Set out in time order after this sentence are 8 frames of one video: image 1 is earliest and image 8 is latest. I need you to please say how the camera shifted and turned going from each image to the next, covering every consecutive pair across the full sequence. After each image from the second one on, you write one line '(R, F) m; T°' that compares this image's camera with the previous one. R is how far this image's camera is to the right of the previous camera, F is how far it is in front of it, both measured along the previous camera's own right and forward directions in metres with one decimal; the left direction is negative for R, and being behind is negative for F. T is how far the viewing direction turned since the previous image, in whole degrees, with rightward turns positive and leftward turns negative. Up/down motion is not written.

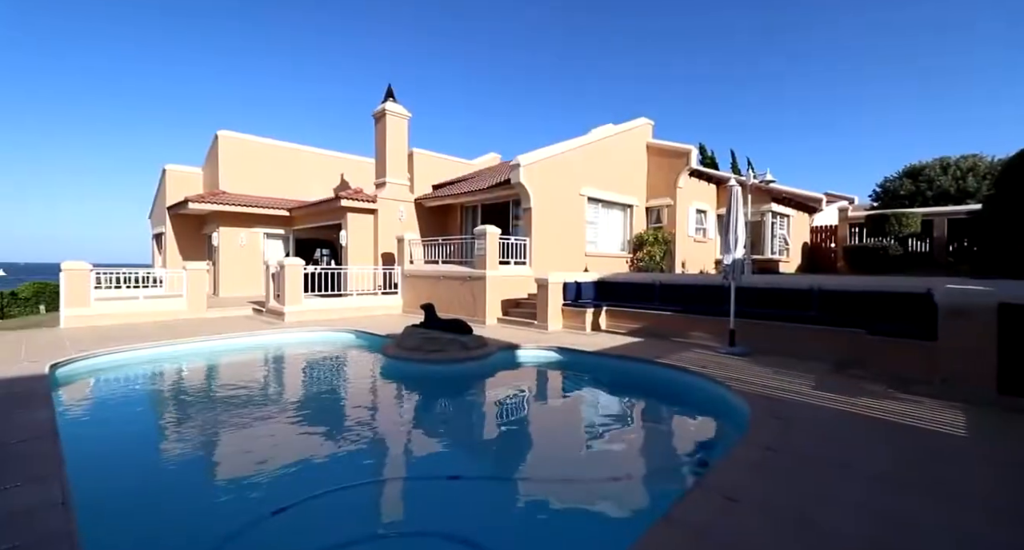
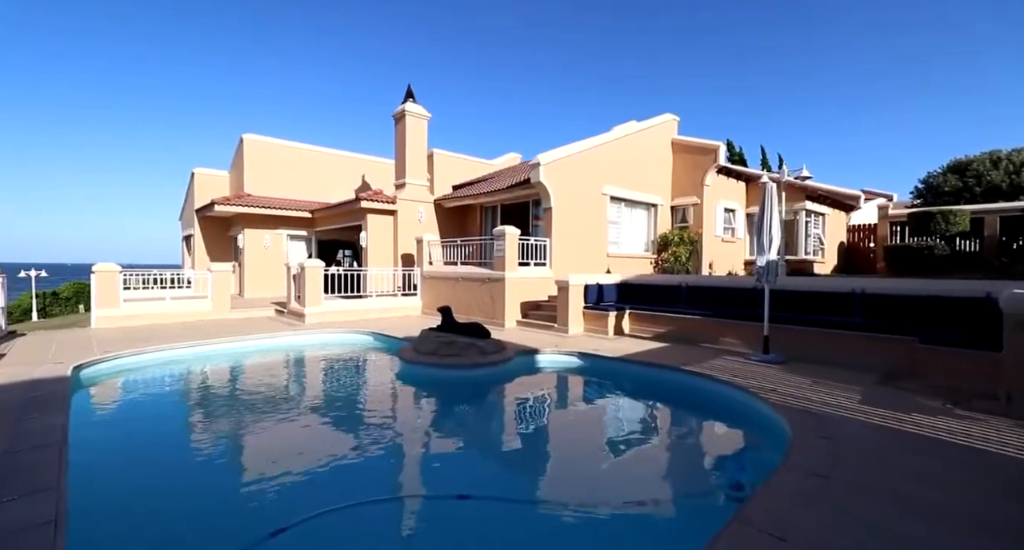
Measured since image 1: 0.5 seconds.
(+0.2, +0.3) m; -3°
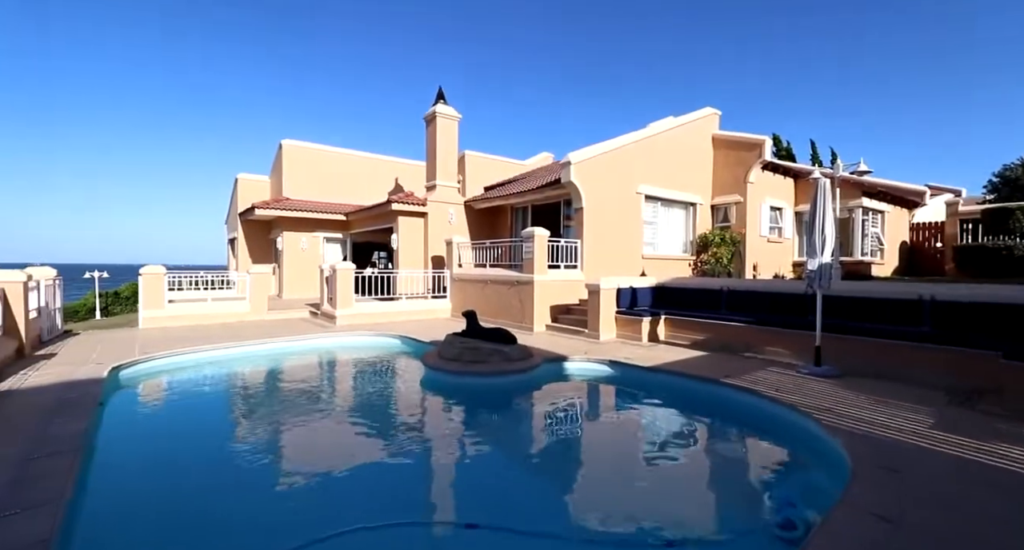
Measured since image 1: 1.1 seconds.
(+0.3, +0.3) m; -5°
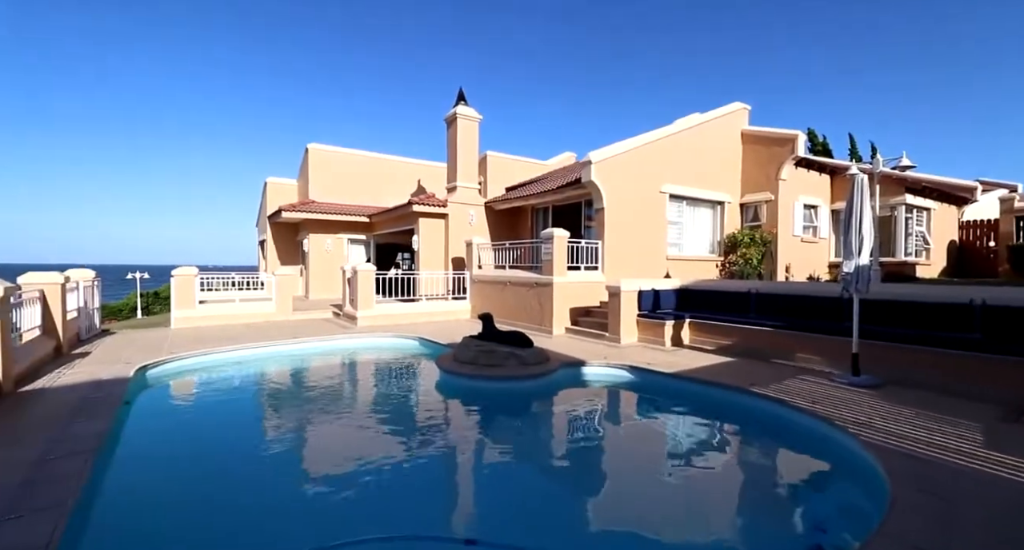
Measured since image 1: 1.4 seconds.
(+0.3, +0.2) m; -4°
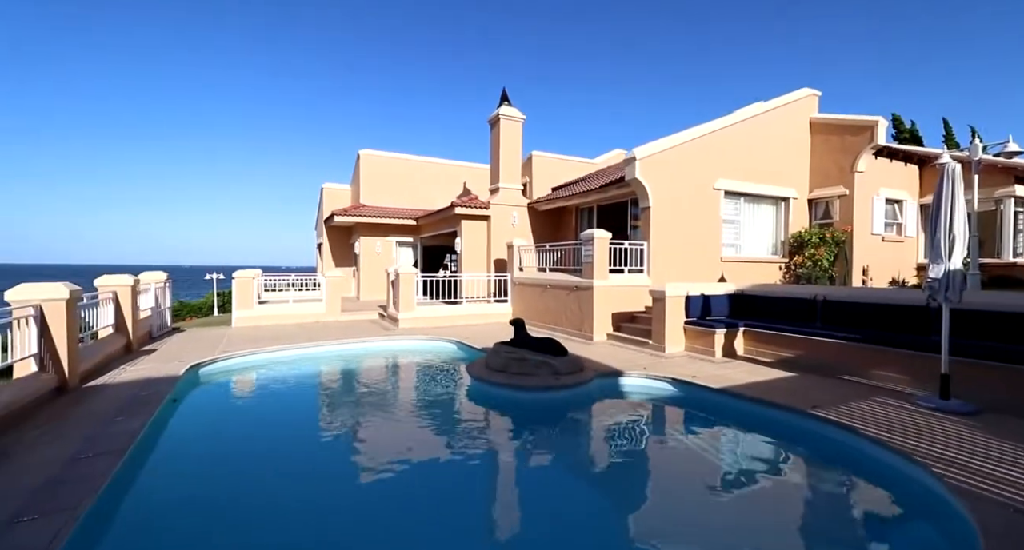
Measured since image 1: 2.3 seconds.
(+0.6, +0.4) m; -8°
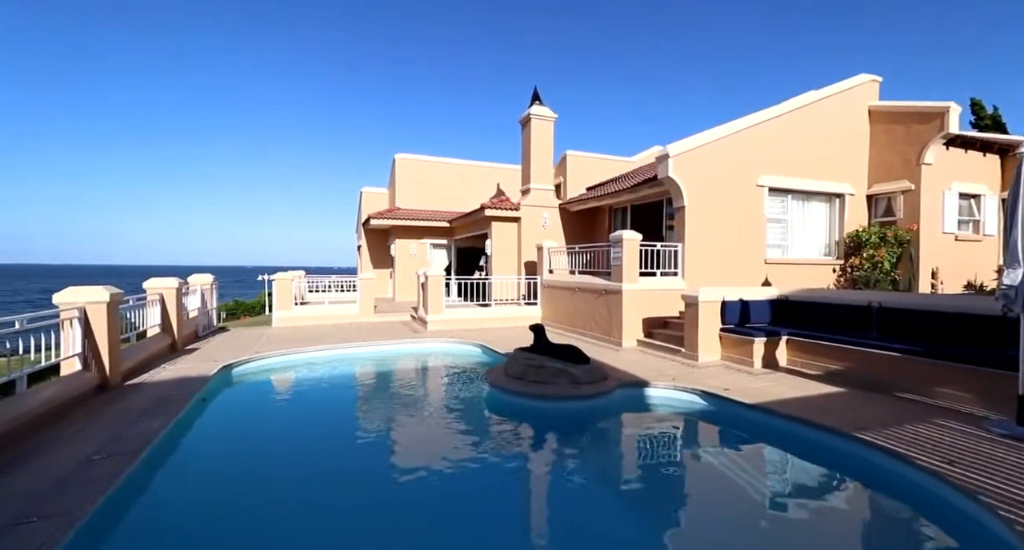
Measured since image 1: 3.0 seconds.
(+0.6, +0.3) m; -6°
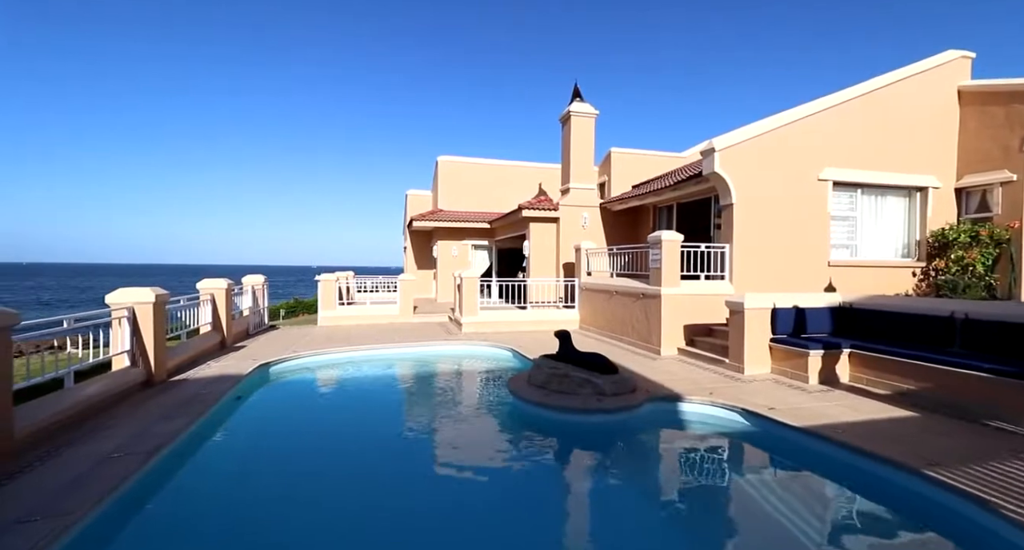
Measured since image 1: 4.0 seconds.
(+0.6, +0.5) m; -7°
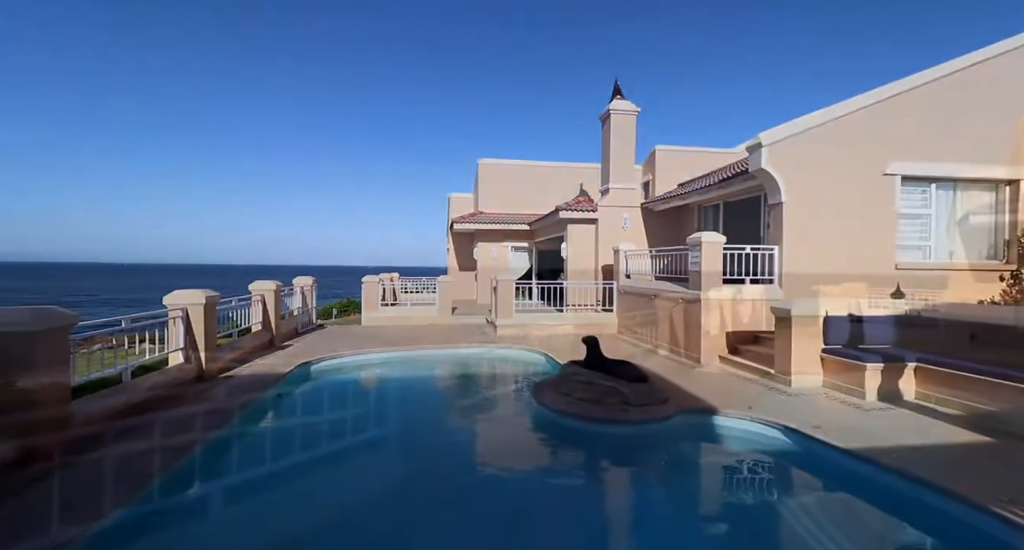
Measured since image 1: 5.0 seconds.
(+0.5, +0.2) m; -7°
